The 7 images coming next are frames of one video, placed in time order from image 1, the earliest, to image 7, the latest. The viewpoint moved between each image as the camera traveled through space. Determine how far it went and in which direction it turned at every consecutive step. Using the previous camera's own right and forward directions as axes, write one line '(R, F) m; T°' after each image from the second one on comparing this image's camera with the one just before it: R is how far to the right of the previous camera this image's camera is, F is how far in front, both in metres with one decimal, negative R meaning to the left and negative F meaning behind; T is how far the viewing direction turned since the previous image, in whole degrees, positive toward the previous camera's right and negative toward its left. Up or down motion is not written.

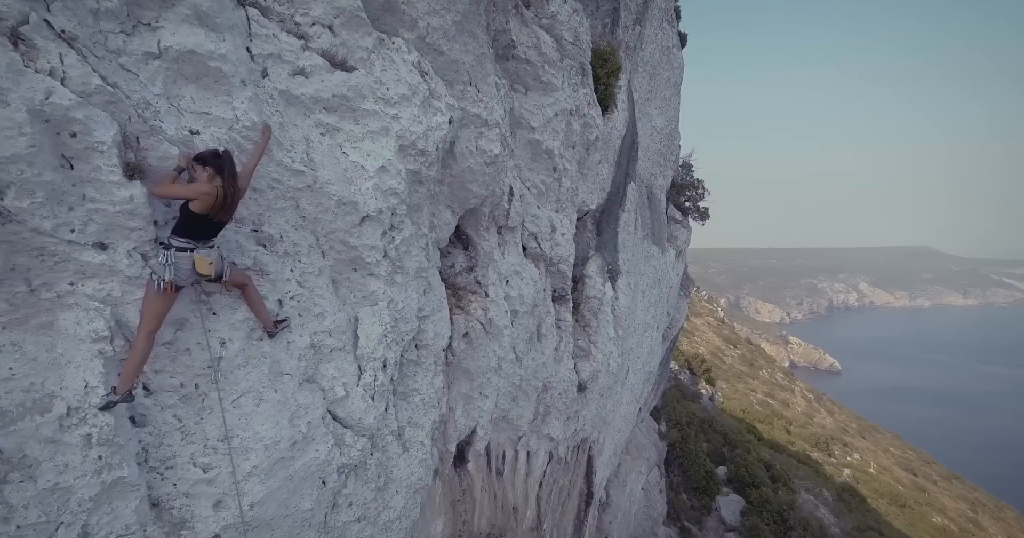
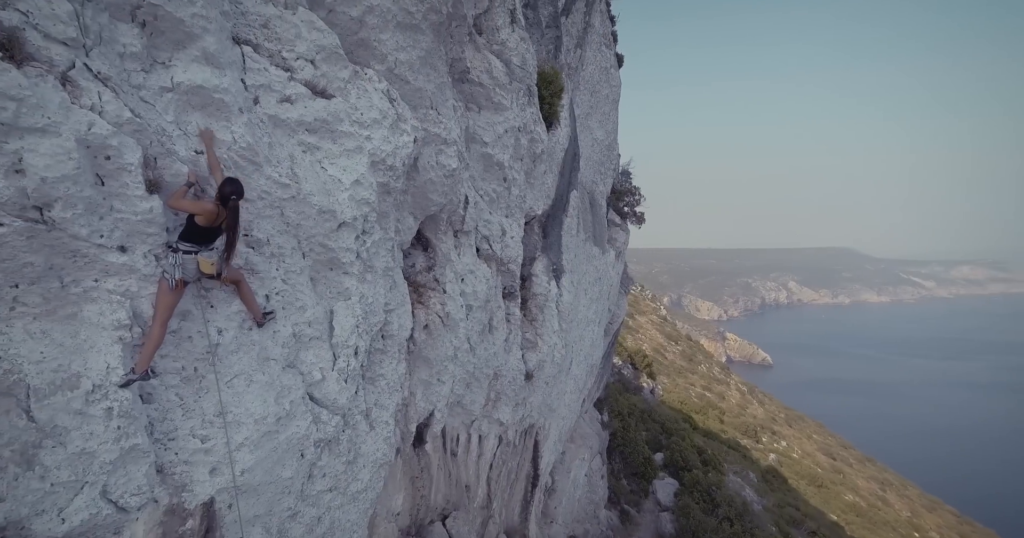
(-0.1, -0.9) m; +5°
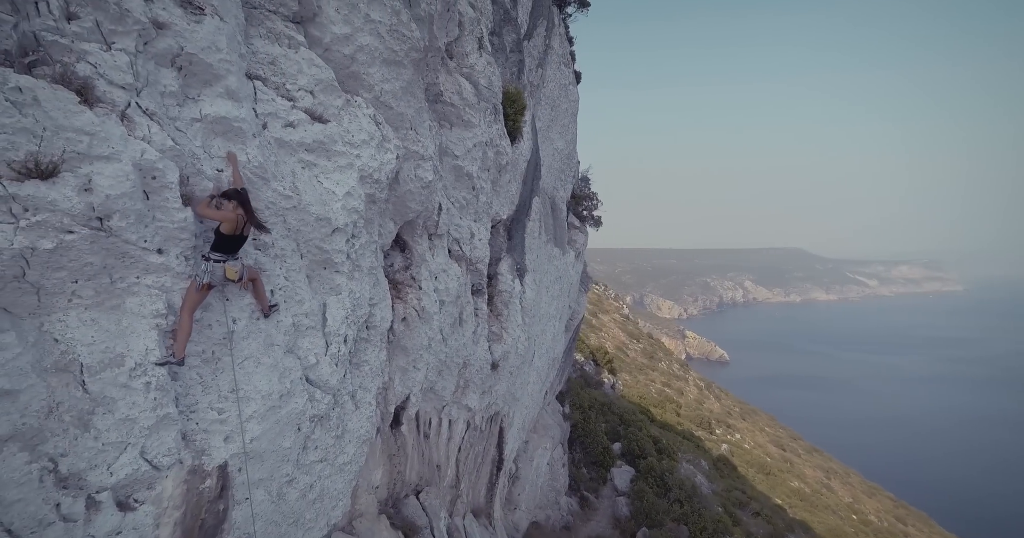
(0.0, -1.1) m; +4°
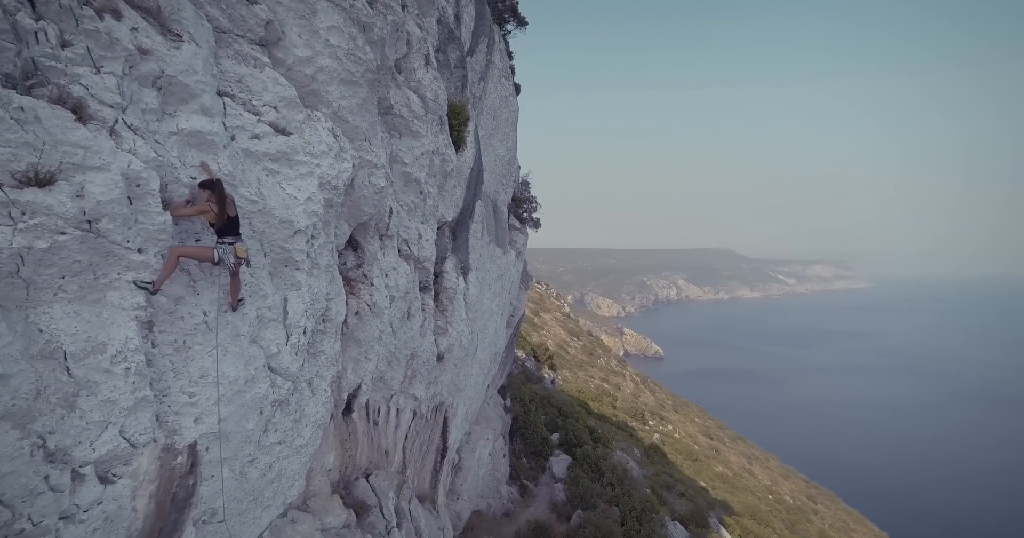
(0.0, -0.9) m; +6°
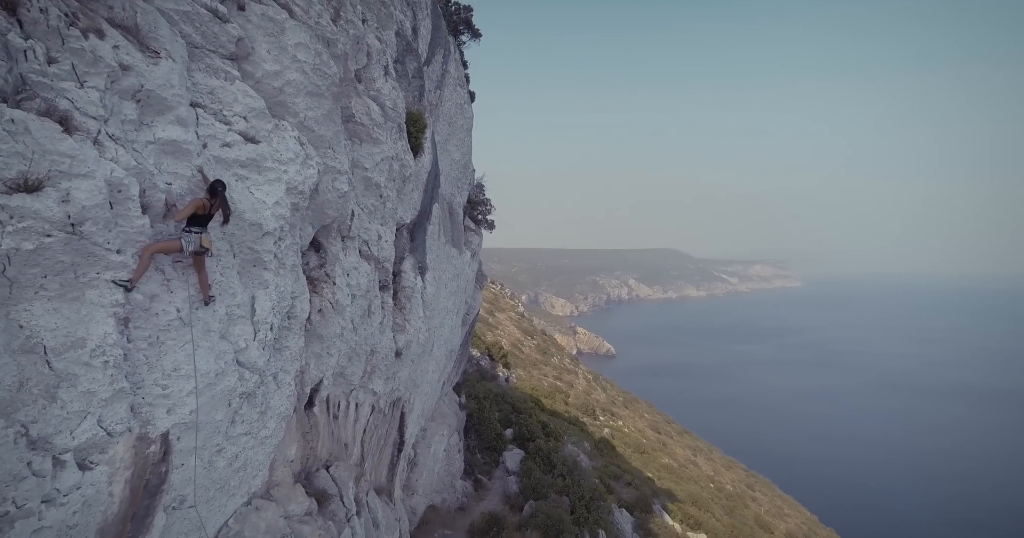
(0.0, -0.7) m; +5°
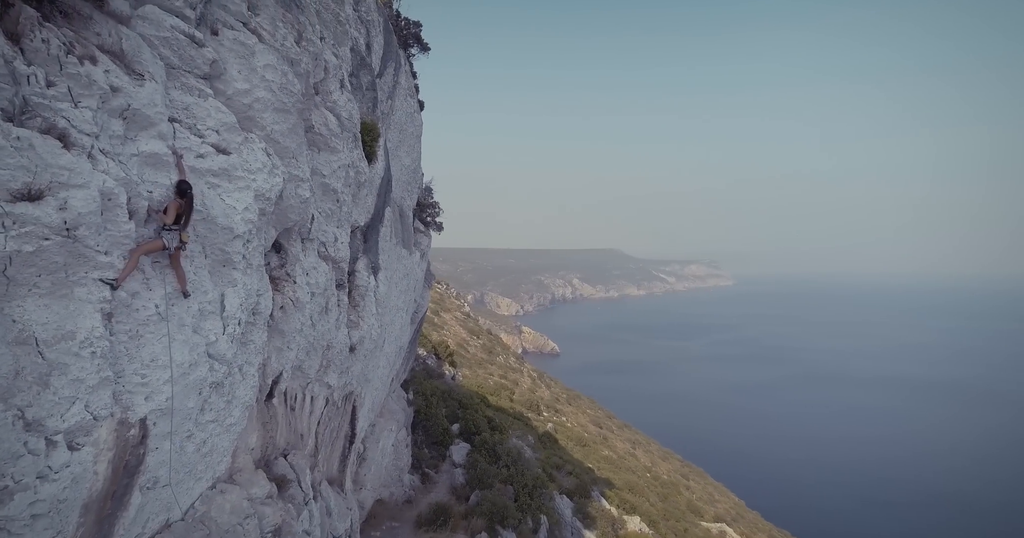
(0.0, -1.1) m; +6°
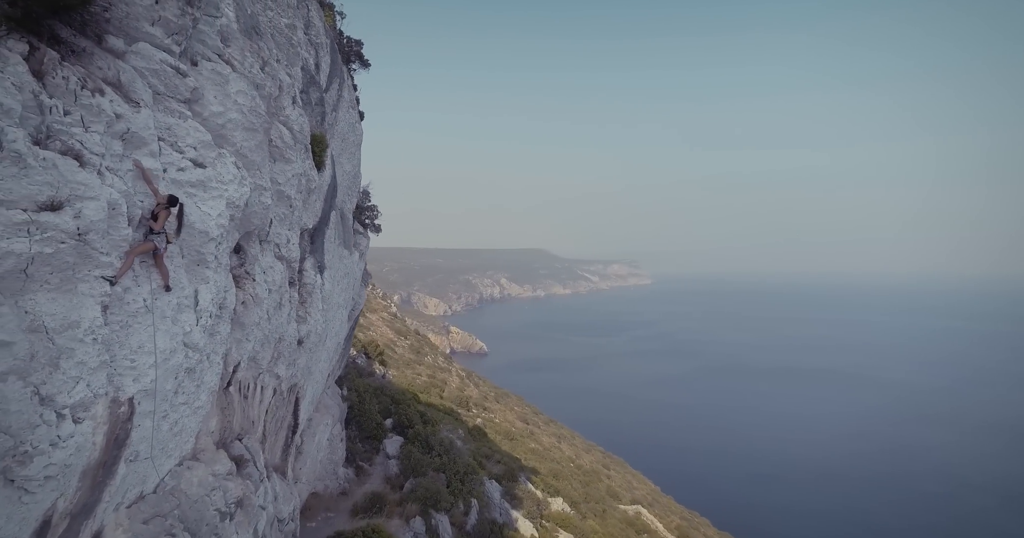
(-0.2, -1.8) m; +7°
